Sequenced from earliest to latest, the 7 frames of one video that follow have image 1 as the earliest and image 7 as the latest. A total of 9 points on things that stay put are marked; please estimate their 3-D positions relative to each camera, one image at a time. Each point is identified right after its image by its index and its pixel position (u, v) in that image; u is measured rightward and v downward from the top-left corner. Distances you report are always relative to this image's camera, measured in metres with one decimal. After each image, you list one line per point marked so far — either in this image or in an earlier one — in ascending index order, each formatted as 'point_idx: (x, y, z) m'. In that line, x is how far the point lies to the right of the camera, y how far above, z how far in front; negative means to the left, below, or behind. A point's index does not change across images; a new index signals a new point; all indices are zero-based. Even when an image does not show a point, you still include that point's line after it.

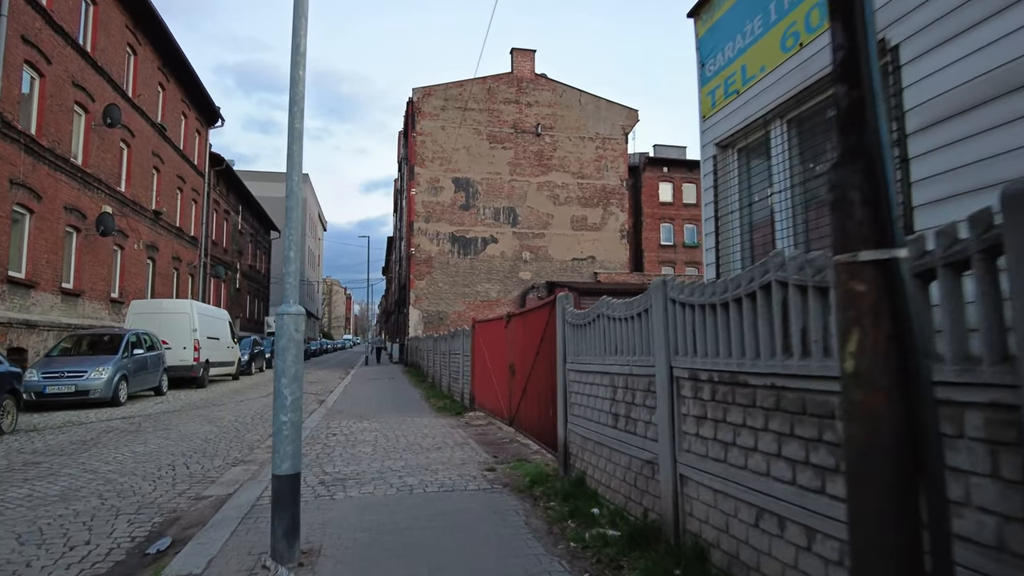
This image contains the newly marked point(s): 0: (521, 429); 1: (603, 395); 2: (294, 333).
0: (+0.1, -2.2, +10.0) m
1: (+0.8, -0.9, +5.8) m
2: (-1.5, -0.3, +4.7) m
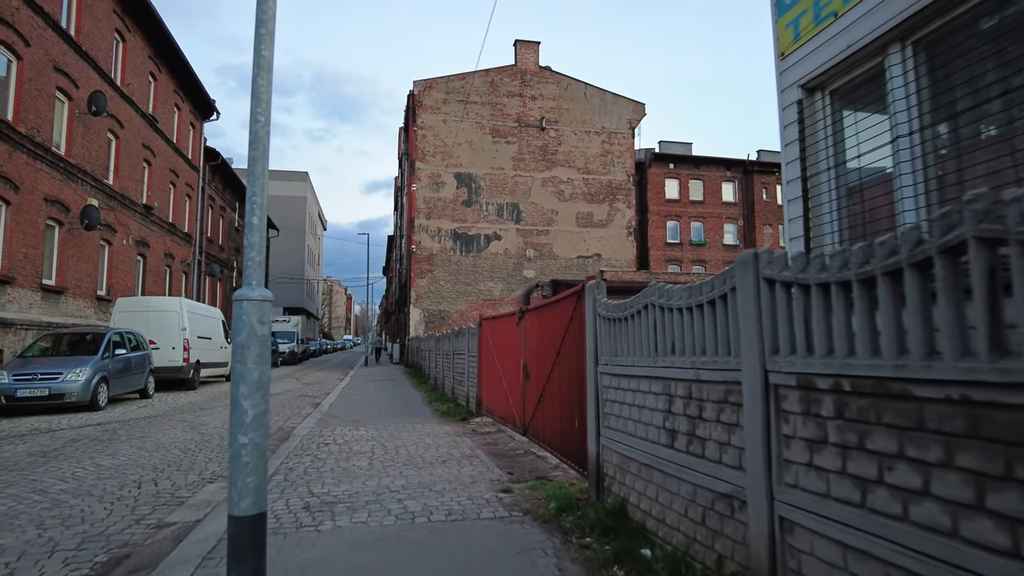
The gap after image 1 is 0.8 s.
0: (+0.3, -2.0, +8.9) m
1: (+1.0, -0.8, +4.7) m
2: (-1.3, -0.2, +3.5) m
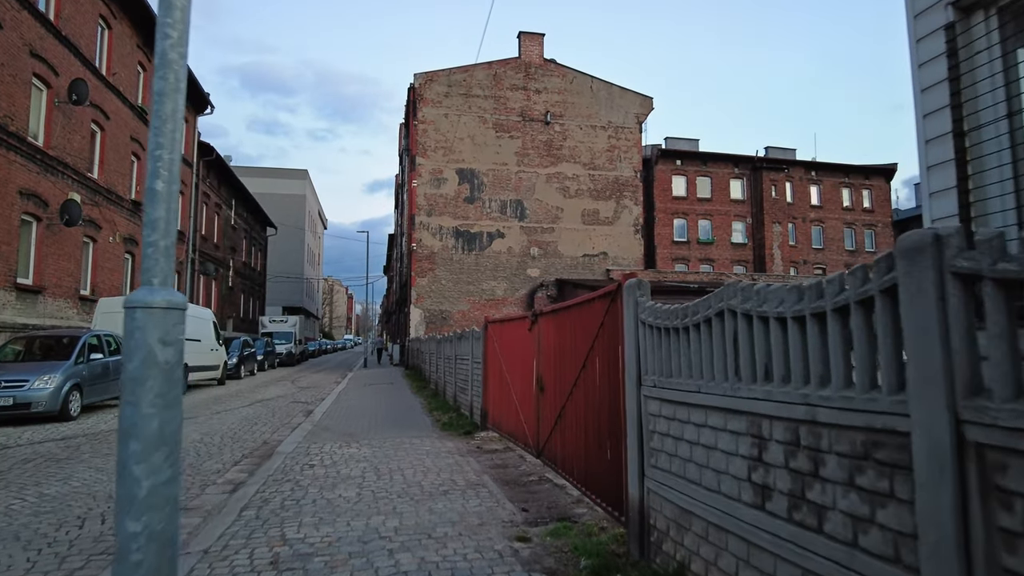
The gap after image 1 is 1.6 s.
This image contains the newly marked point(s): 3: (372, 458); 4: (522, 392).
0: (+0.5, -2.0, +7.7) m
1: (+1.1, -0.8, +3.4) m
2: (-1.2, -0.2, +2.3) m
3: (-1.9, -2.3, +8.9) m
4: (+0.1, -1.5, +9.1) m
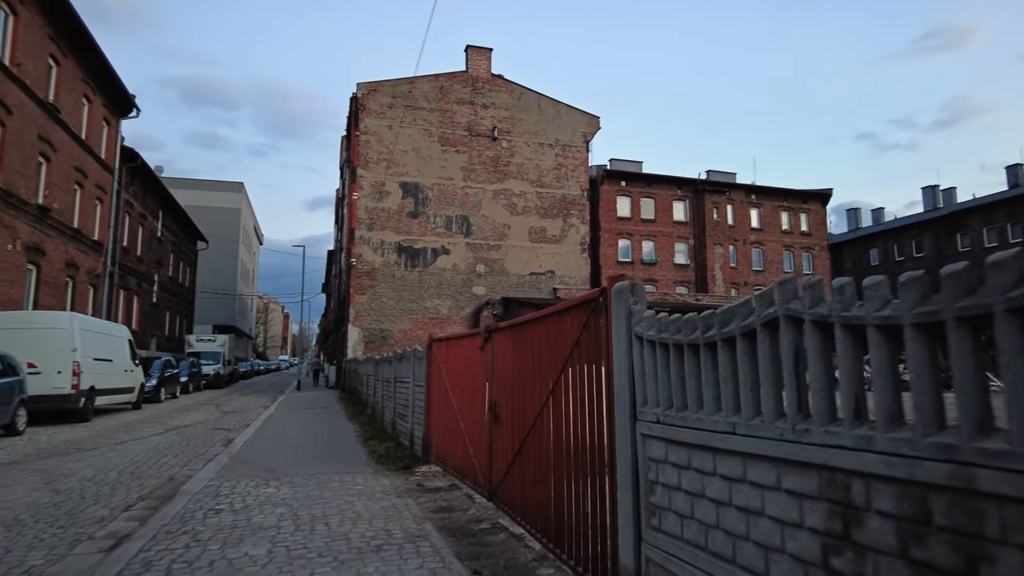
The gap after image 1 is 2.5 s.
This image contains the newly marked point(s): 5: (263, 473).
0: (0.0, -2.1, +6.5) m
1: (+1.0, -0.8, +2.4) m
2: (-1.2, -0.1, +1.1) m
3: (-2.5, -2.4, +7.5) m
4: (-0.5, -1.6, +7.9) m
5: (-3.5, -2.6, +9.4) m
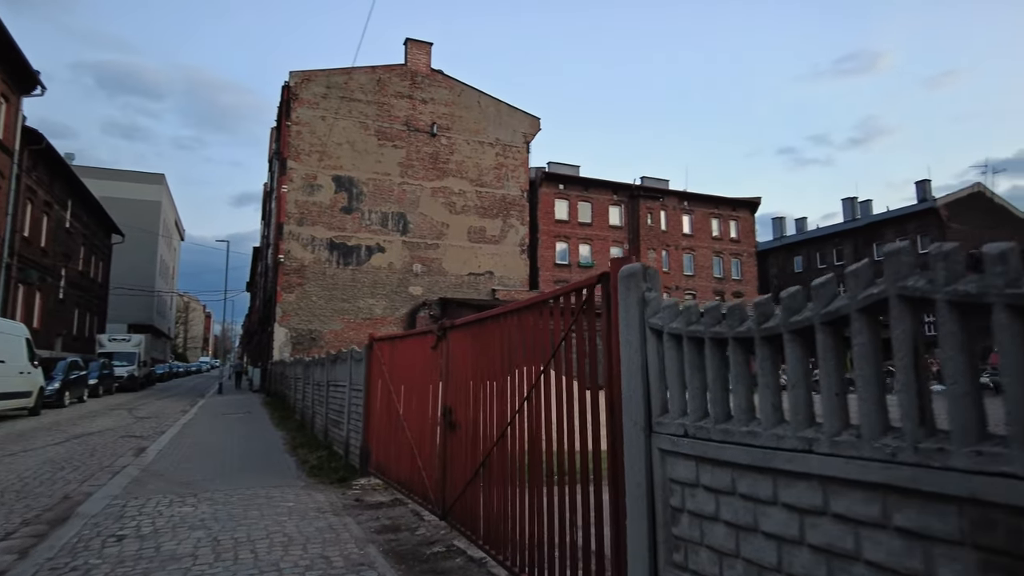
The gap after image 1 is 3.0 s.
0: (-0.4, -2.1, +5.7) m
1: (+1.1, -0.7, +1.7) m
2: (-1.0, 0.0, +0.2) m
3: (-2.9, -2.3, +6.5) m
4: (-1.0, -1.5, +7.1) m
5: (-4.2, -2.5, +8.3) m
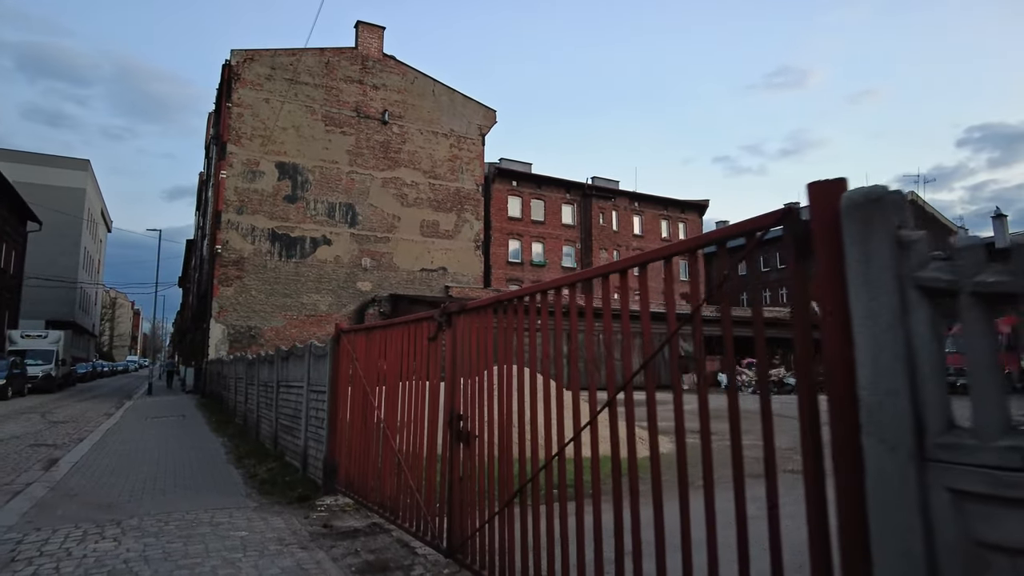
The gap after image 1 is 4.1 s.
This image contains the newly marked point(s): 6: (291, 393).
0: (-0.2, -1.9, +4.4) m
1: (+1.6, -0.6, +0.6) m
2: (-0.3, +0.2, -1.1) m
3: (-2.8, -2.1, +4.9) m
4: (-0.9, -1.3, +5.8) m
5: (-4.2, -2.3, +6.7) m
6: (-3.3, -1.6, +10.2) m
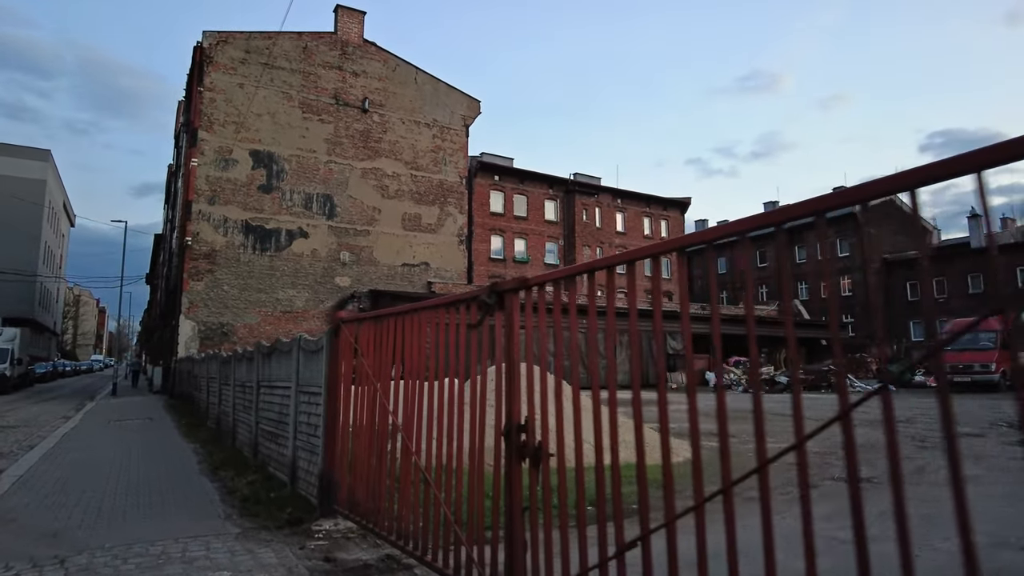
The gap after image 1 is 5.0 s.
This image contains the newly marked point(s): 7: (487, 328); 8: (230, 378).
0: (+0.2, -1.7, +3.3) m
1: (+2.2, -0.4, -0.5) m
2: (+0.3, +0.4, -2.3) m
3: (-2.3, -1.9, +3.7) m
4: (-0.5, -1.1, +4.6) m
5: (-3.8, -2.1, +5.3) m
6: (-3.1, -1.4, +8.9) m
7: (-0.3, -0.2, +4.3) m
8: (-5.4, -1.7, +12.7) m
